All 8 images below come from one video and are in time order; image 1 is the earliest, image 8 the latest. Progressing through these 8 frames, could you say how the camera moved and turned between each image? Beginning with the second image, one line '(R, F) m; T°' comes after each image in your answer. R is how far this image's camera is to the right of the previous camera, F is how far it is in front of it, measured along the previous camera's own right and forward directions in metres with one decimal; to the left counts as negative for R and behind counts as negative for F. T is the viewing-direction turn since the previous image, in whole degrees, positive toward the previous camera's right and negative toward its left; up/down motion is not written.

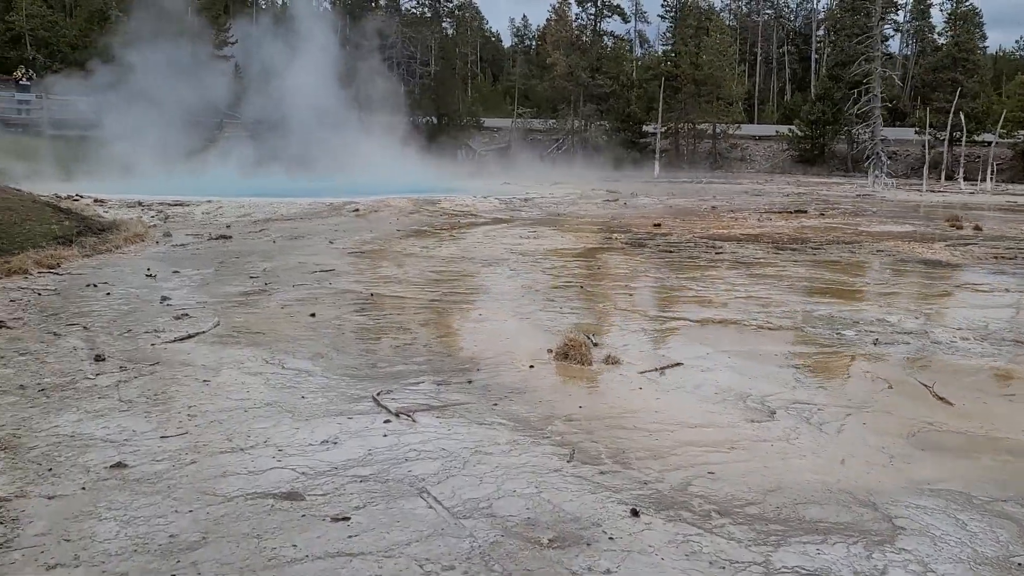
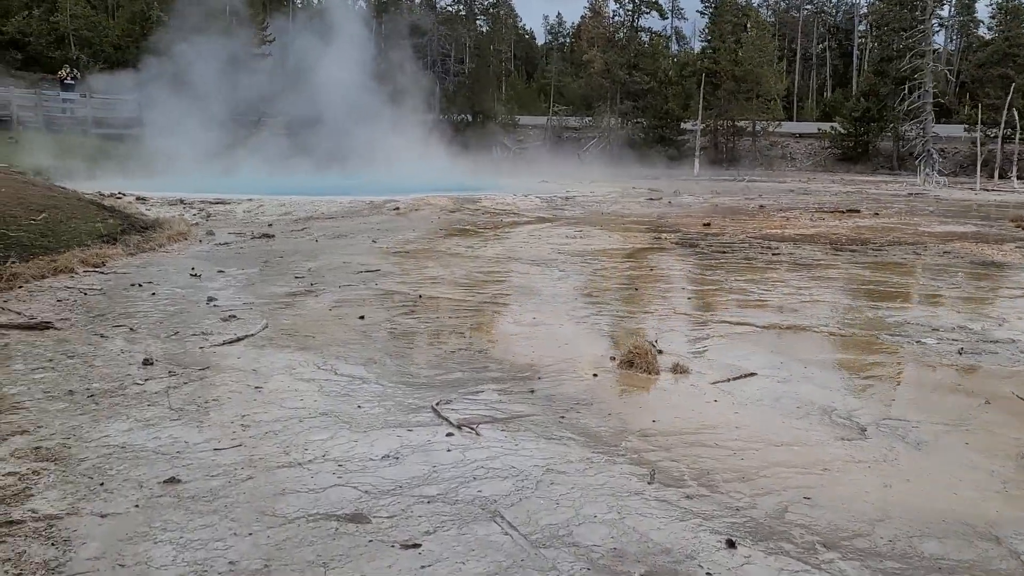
(-0.2, +0.2) m; -2°
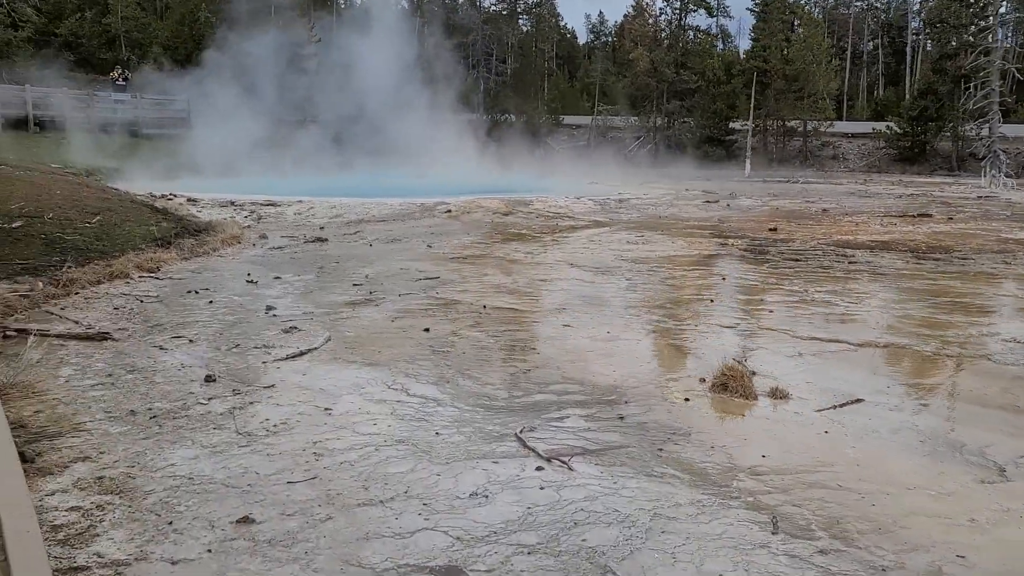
(-0.2, +0.3) m; -3°
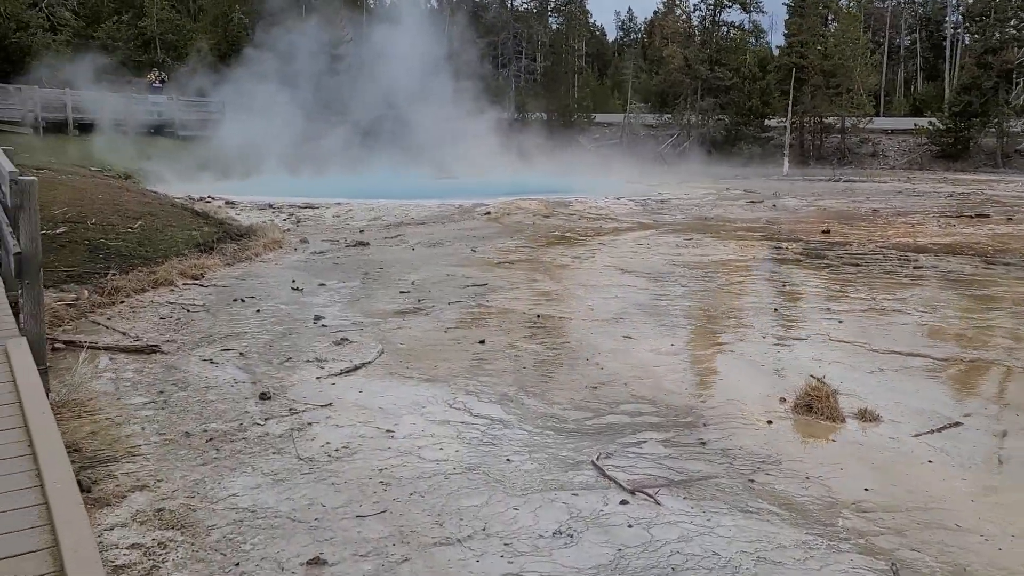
(-0.2, +0.2) m; -2°
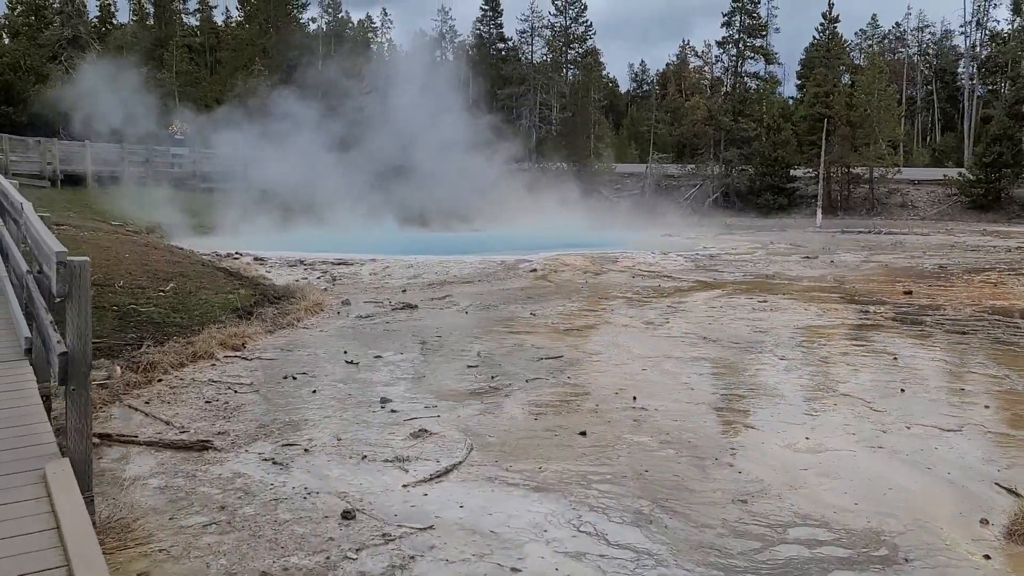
(-0.5, +0.6) m; -1°
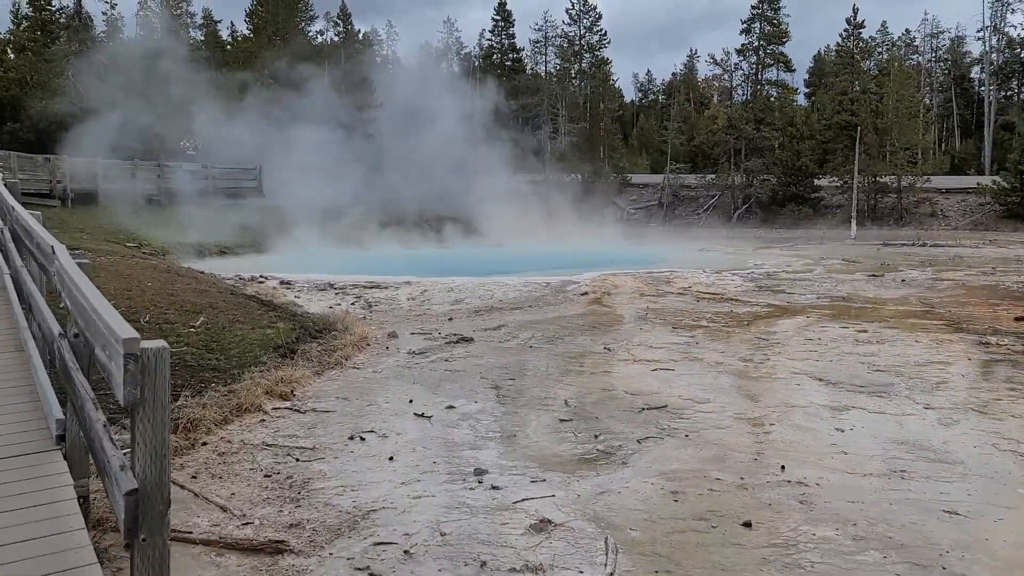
(-0.6, +0.8) m; 0°
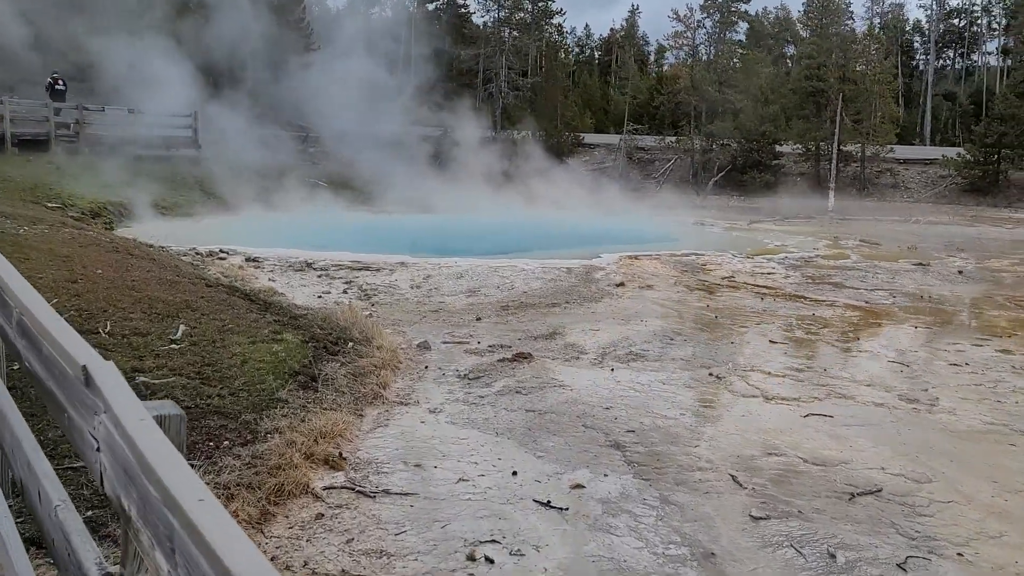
(-1.1, +1.6) m; +5°
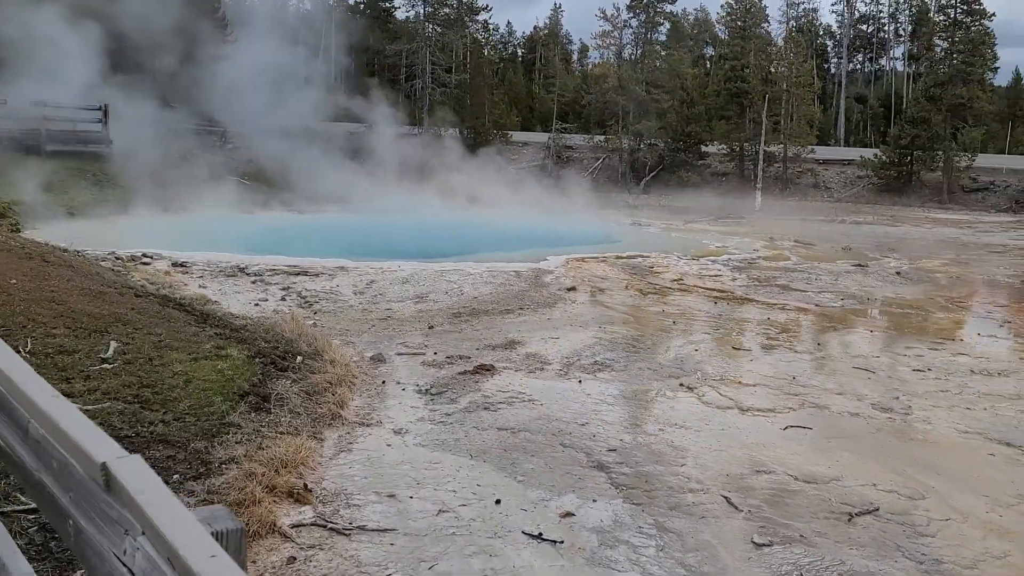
(-0.3, +0.3) m; +5°
